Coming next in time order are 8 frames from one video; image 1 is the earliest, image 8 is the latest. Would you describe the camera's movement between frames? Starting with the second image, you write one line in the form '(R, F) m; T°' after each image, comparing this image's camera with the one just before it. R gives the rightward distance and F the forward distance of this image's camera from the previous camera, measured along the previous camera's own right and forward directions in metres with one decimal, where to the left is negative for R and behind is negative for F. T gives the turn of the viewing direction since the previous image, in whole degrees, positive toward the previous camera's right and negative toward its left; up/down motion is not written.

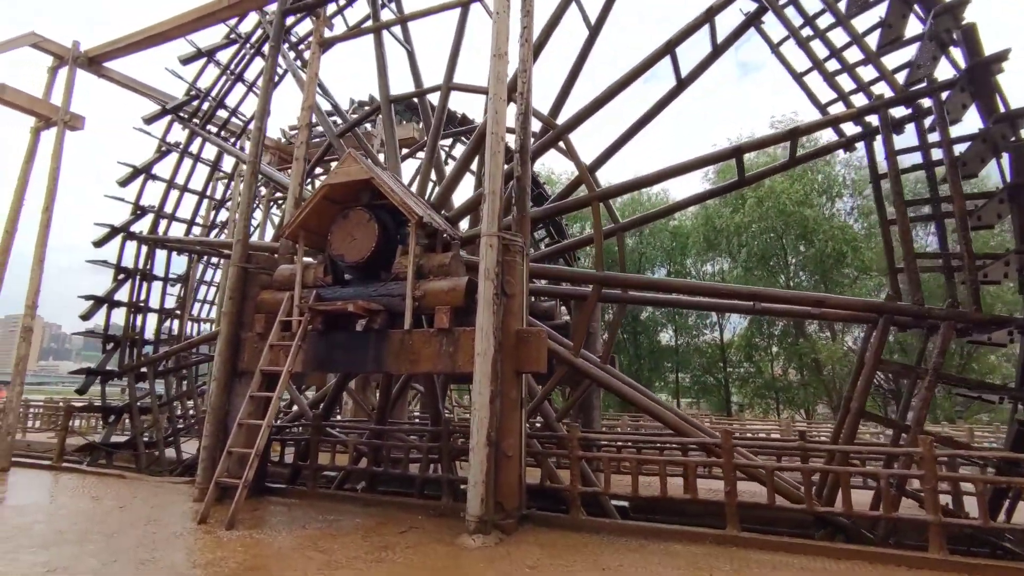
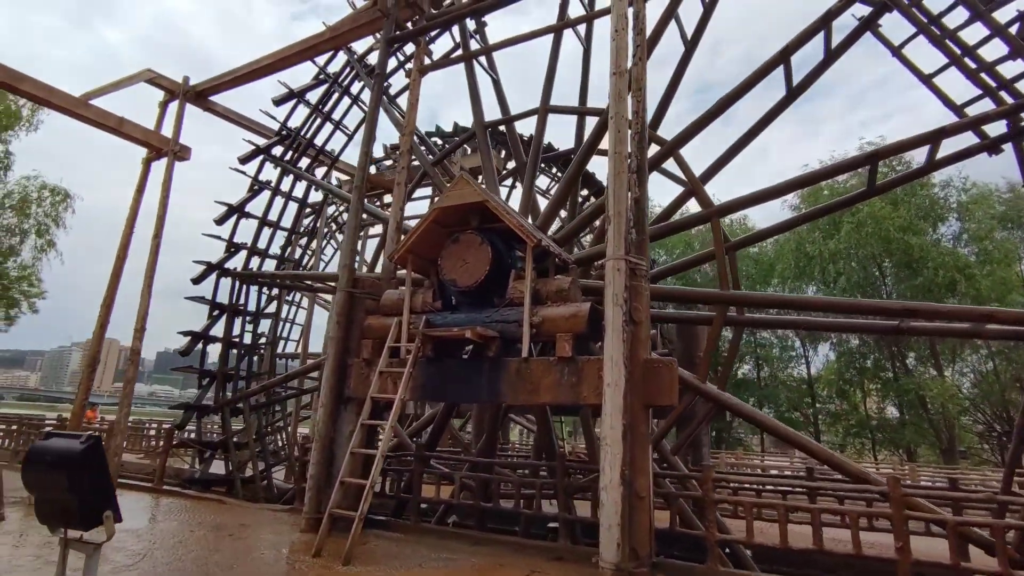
(-0.7, +0.3) m; -5°
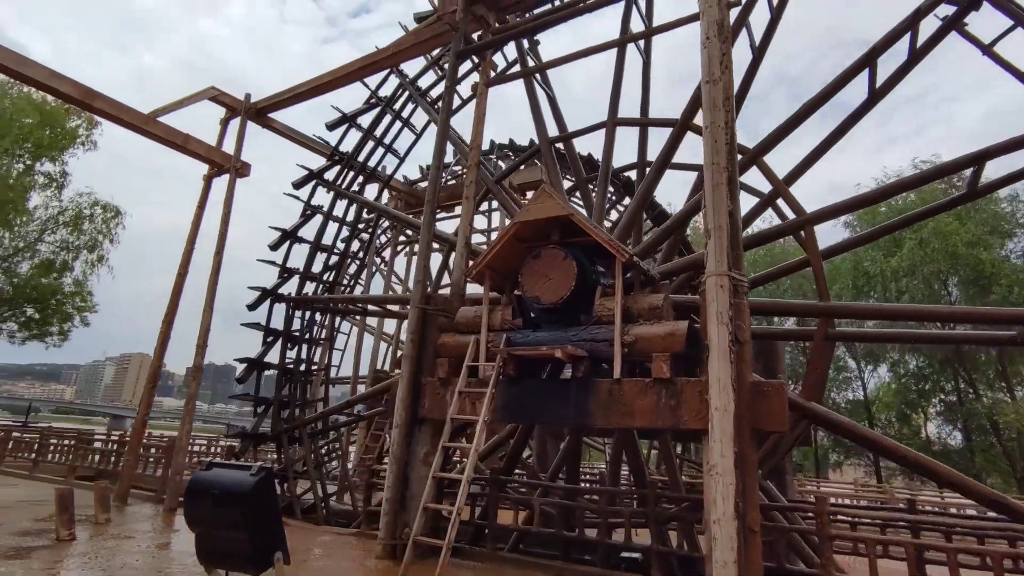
(-0.7, +0.2) m; -2°
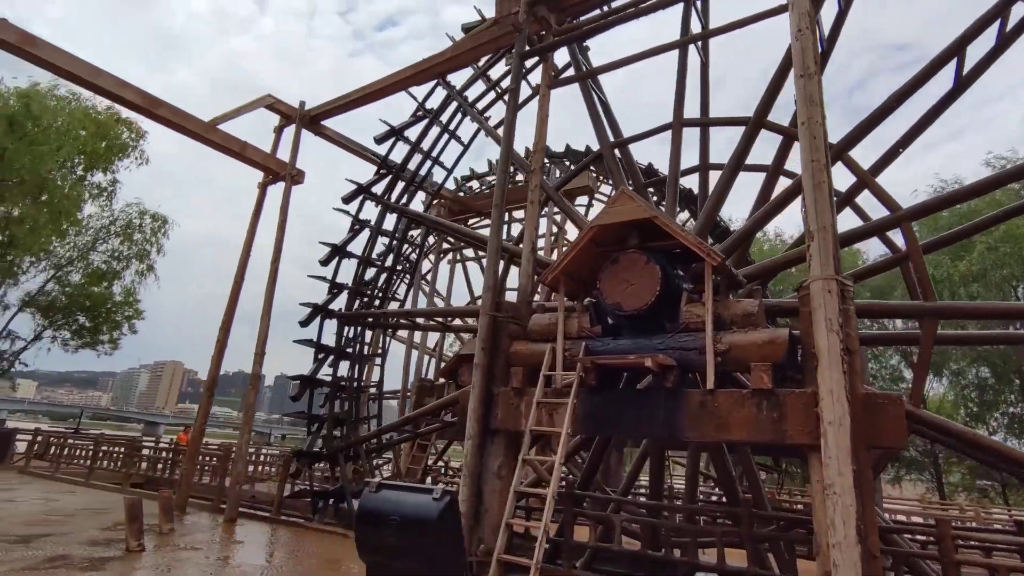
(-0.6, +0.2) m; -2°
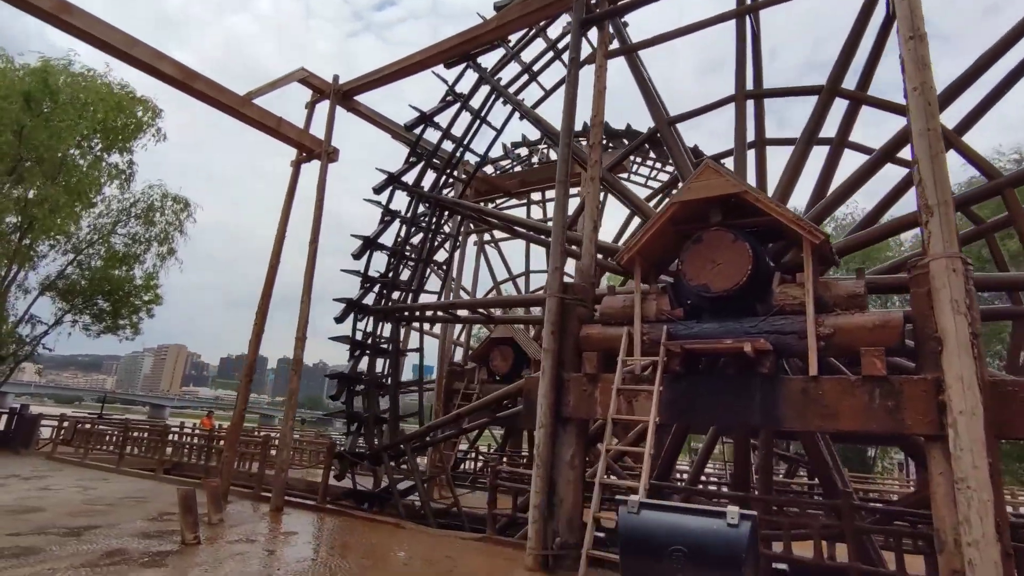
(-0.7, +0.4) m; 0°
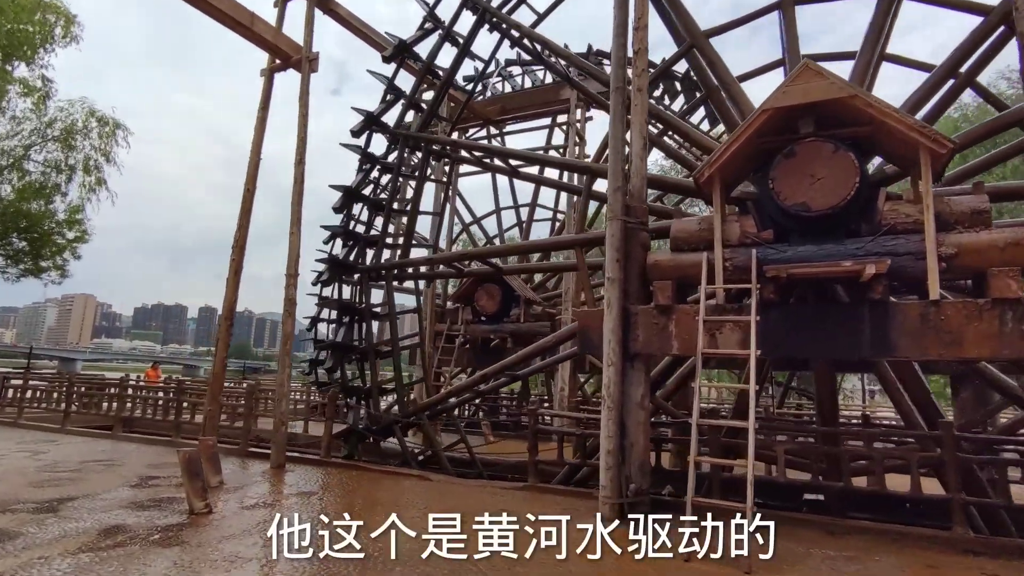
(-1.2, +0.9) m; +7°
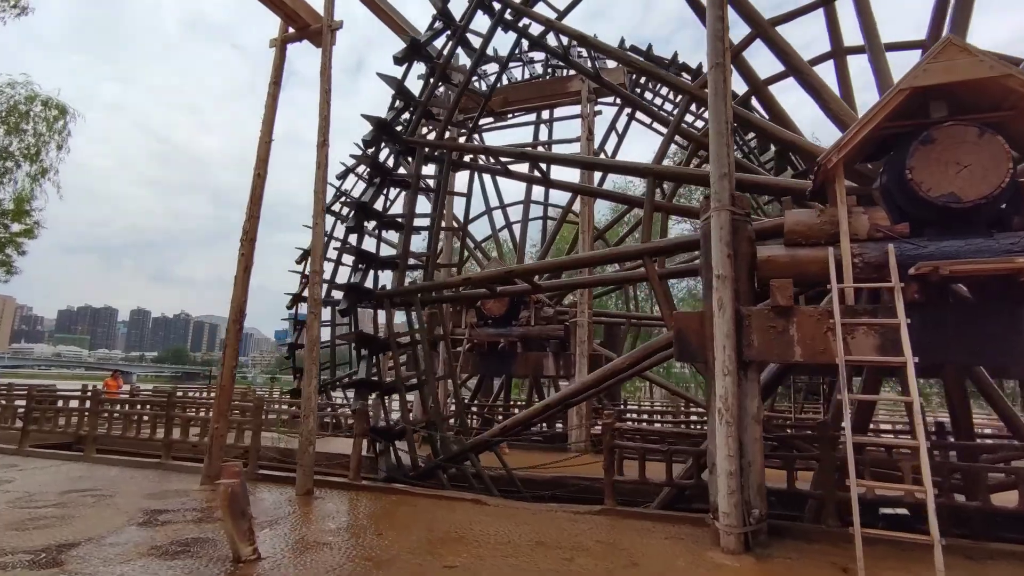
(-1.2, +0.8) m; +5°
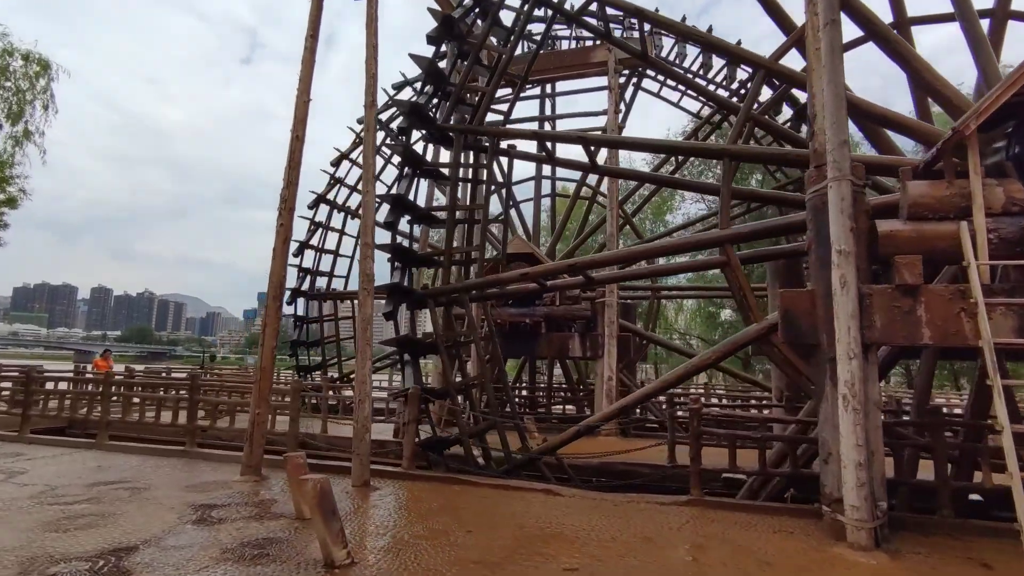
(-1.0, +0.5) m; +3°
